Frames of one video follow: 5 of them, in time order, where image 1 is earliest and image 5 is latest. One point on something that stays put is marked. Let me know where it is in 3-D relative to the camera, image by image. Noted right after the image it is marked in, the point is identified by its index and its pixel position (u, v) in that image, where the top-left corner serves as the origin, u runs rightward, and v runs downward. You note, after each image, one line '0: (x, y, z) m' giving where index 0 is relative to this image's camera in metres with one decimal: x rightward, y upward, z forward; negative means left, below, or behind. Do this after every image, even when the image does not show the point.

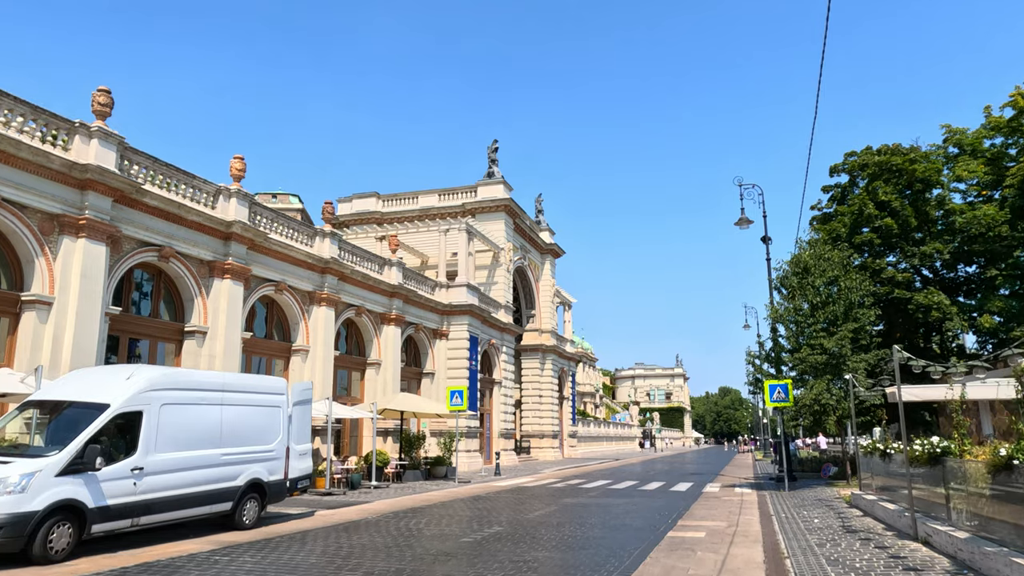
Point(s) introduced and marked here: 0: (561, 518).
0: (+0.9, -4.5, +14.4) m
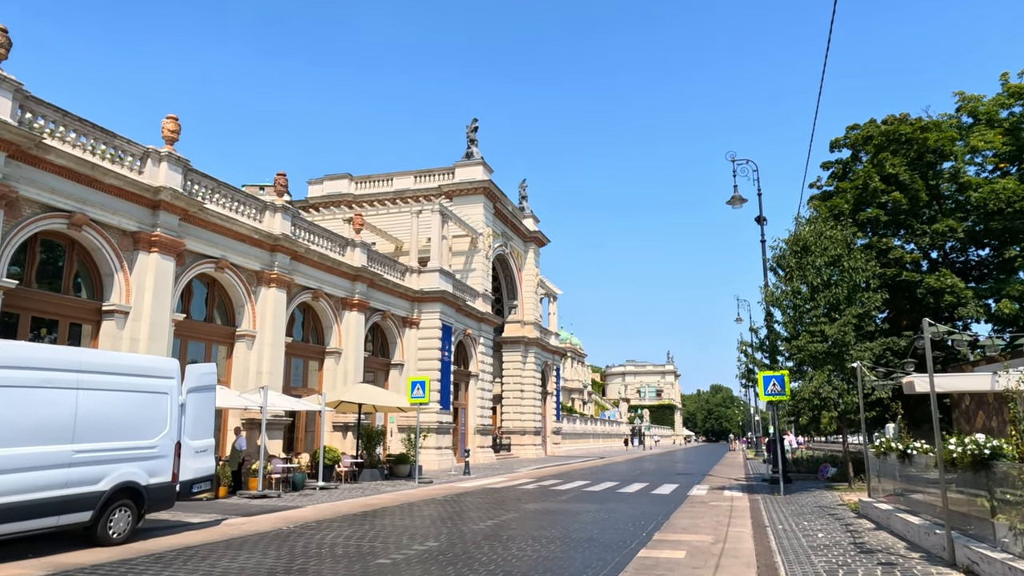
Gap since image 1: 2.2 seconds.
0: (+0.1, -3.9, +12.1) m
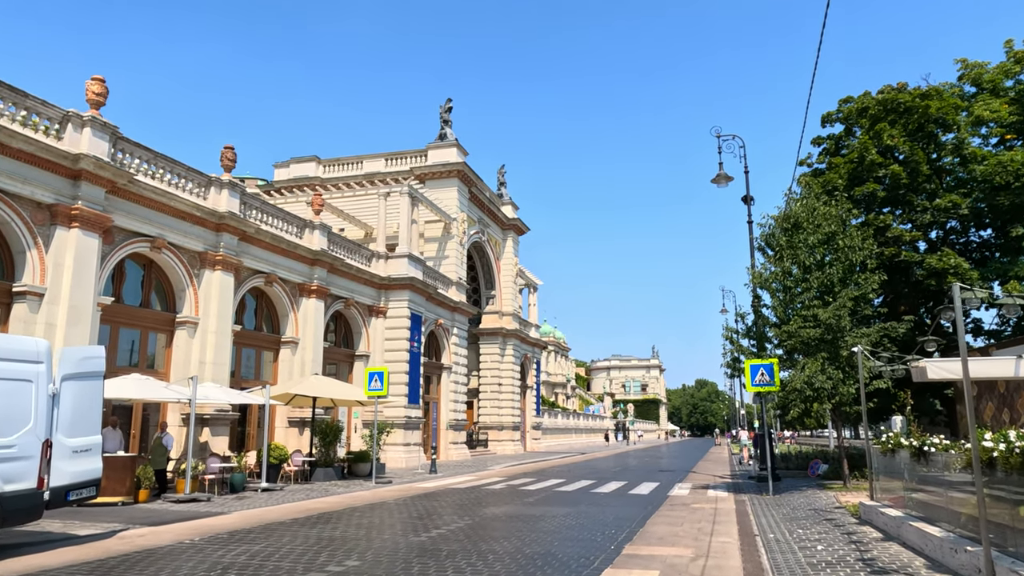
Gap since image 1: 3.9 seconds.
0: (-0.7, -3.5, +10.3) m
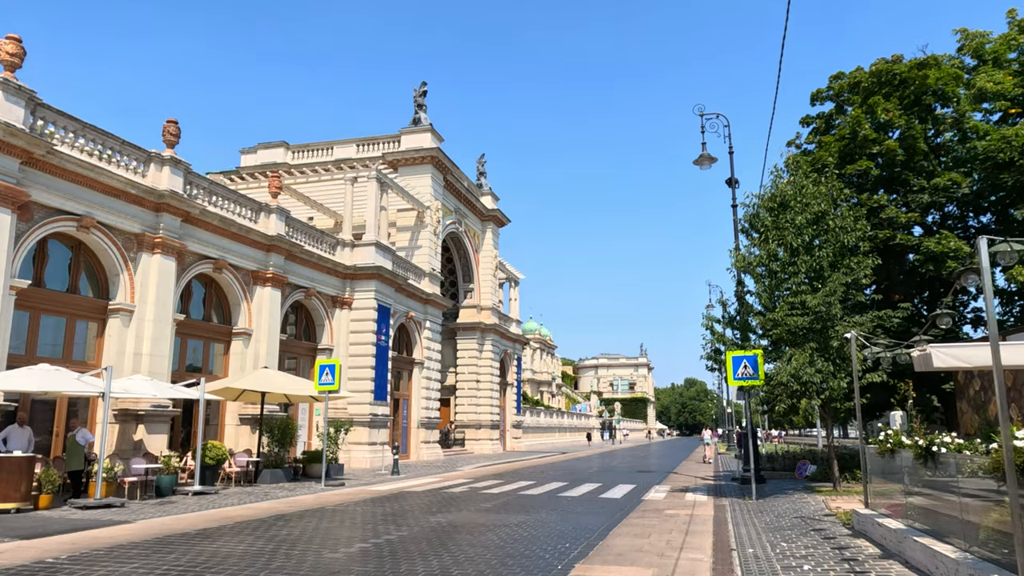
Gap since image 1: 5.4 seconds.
0: (-1.5, -3.2, +8.7) m
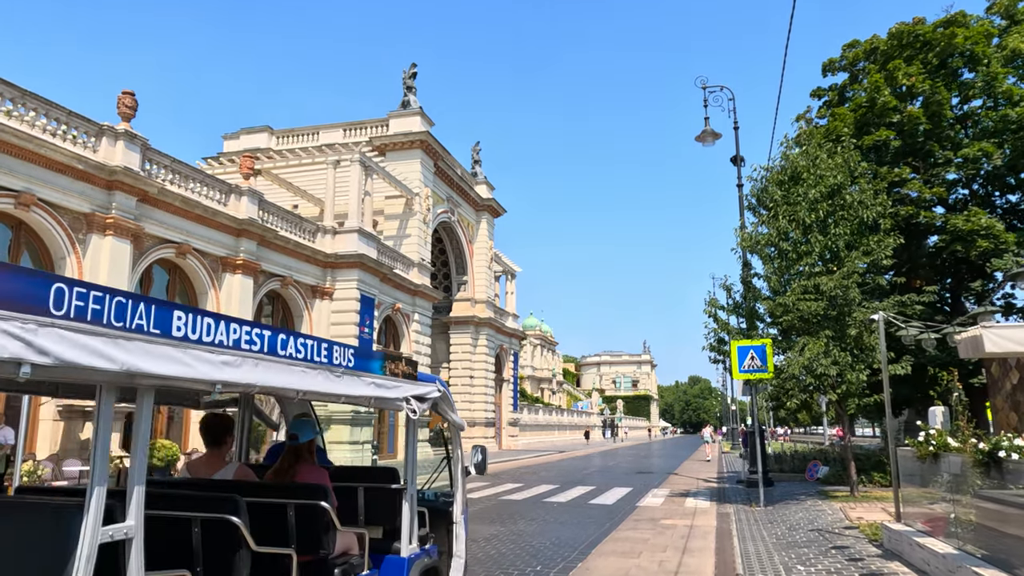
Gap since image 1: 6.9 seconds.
0: (-1.9, -2.8, +7.0) m
